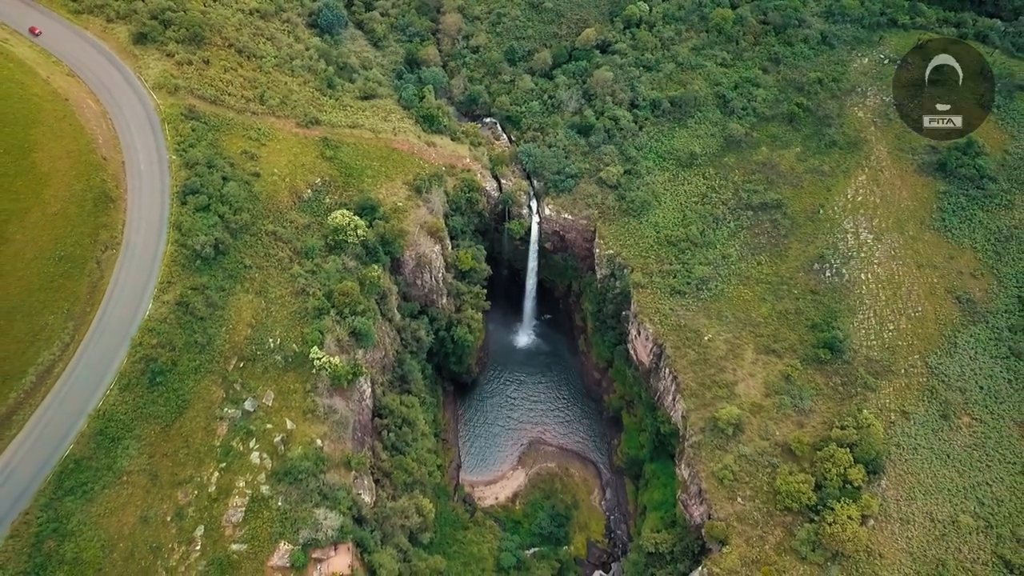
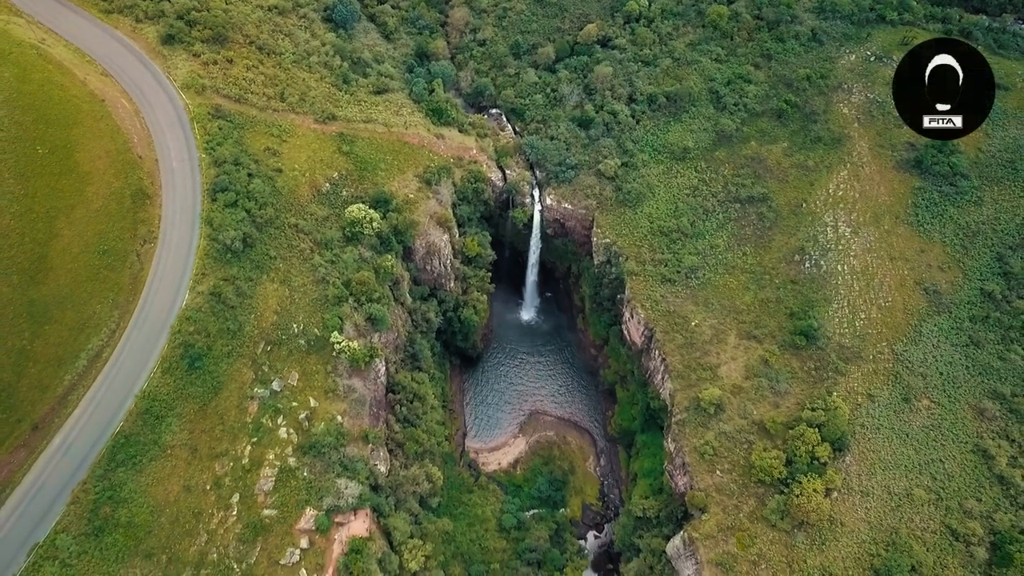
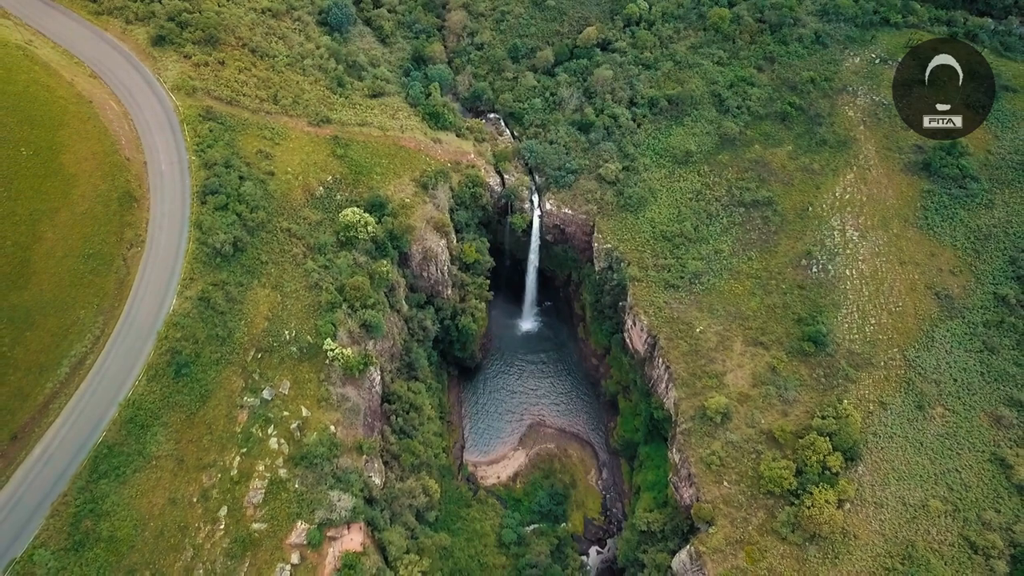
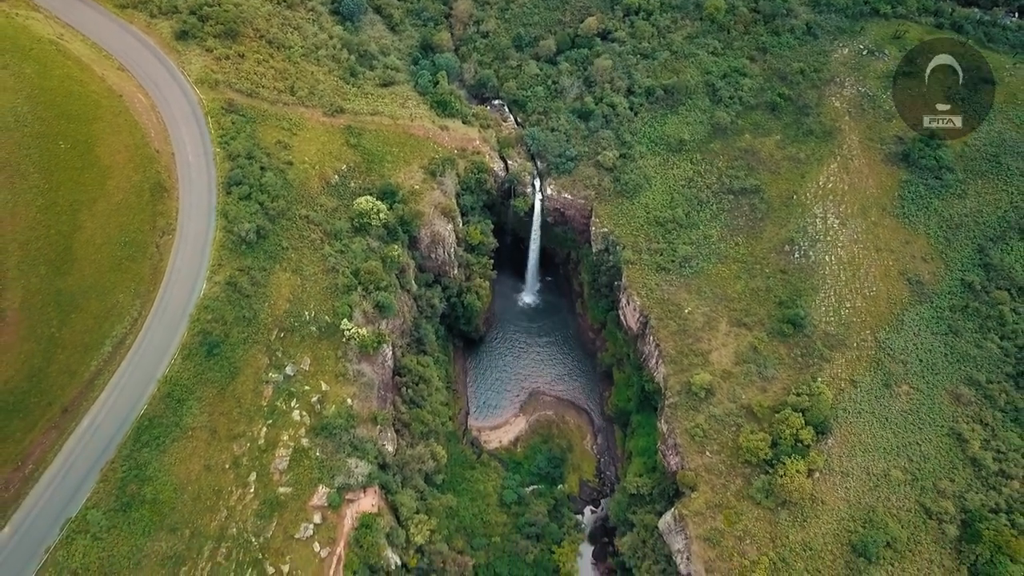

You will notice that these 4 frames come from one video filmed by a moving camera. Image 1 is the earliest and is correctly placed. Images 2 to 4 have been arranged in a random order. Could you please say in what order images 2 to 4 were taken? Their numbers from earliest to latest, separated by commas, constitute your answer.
3, 2, 4
